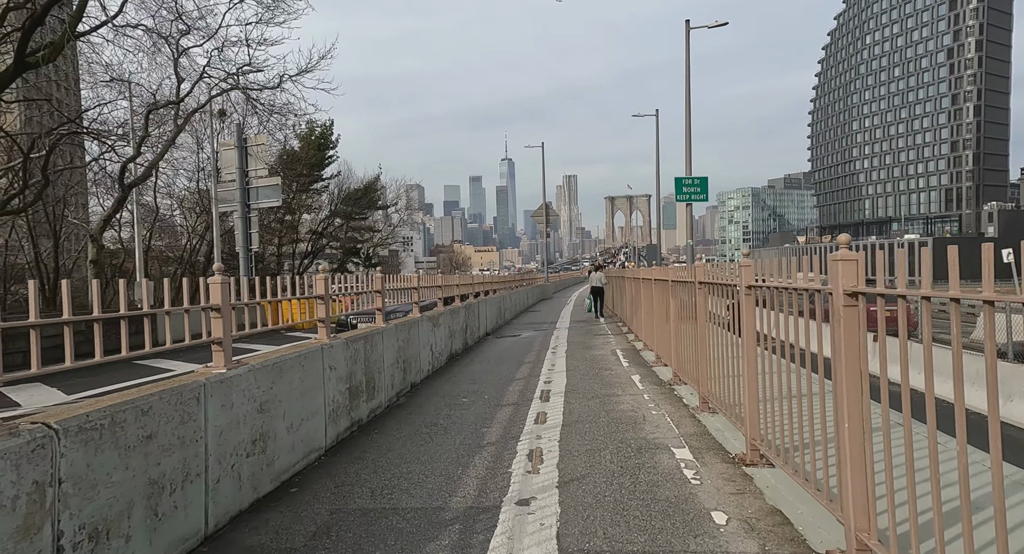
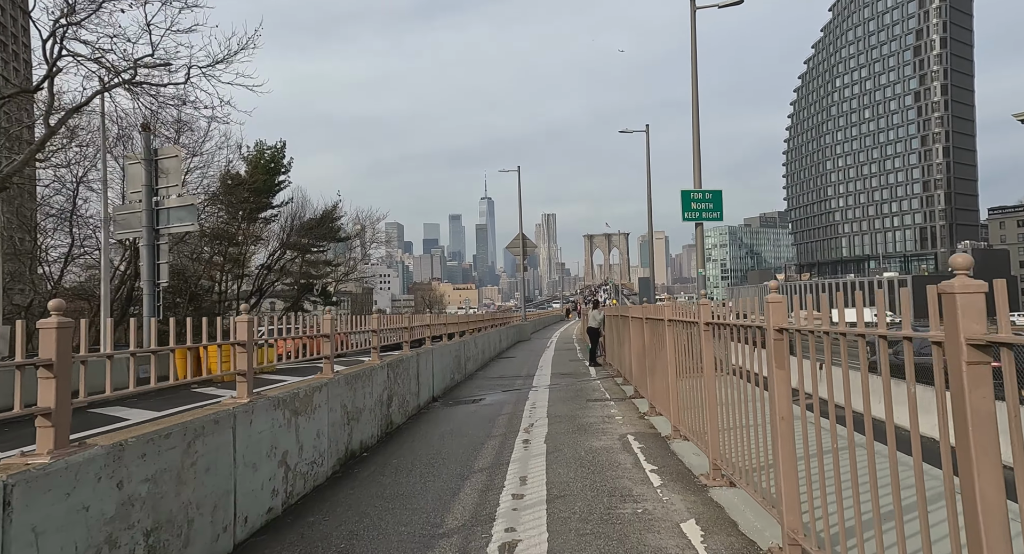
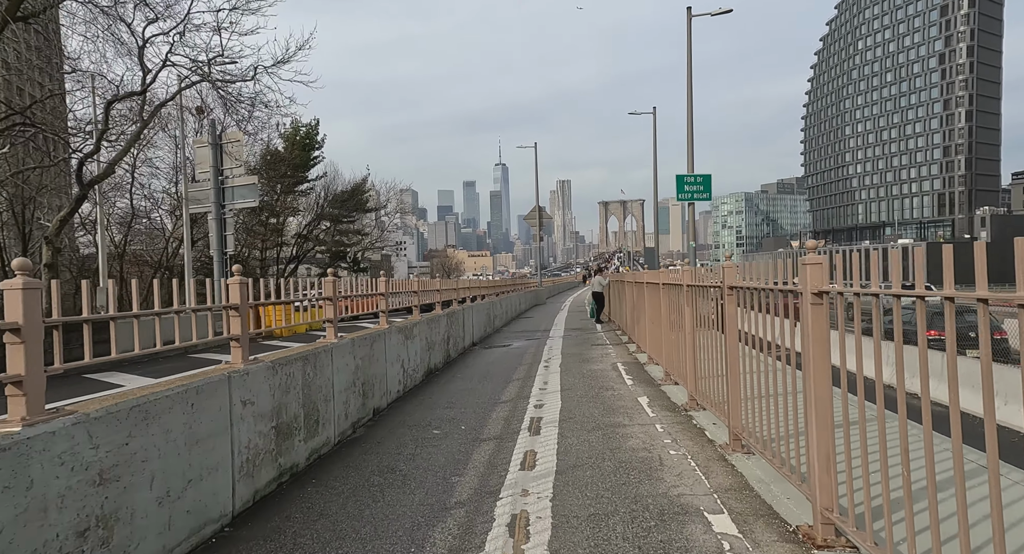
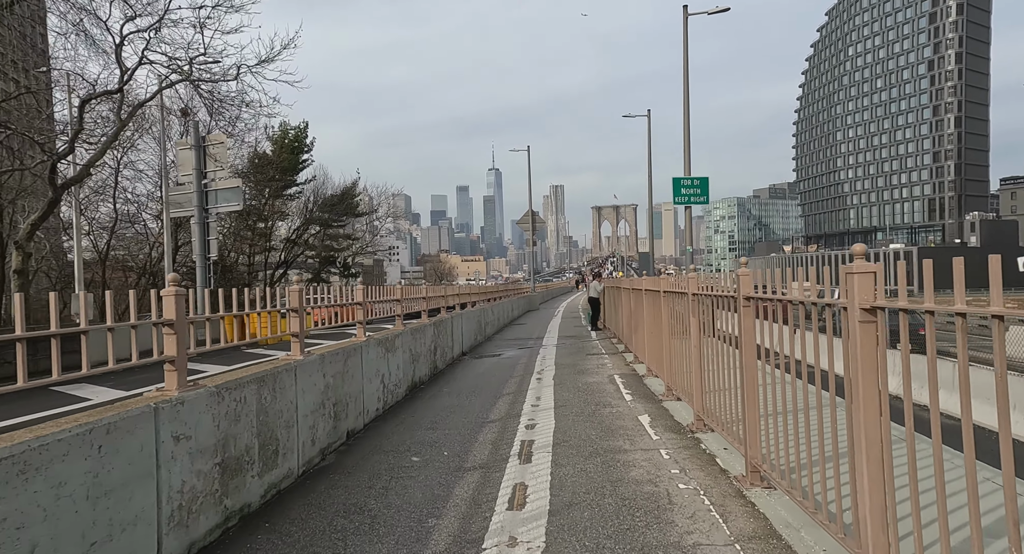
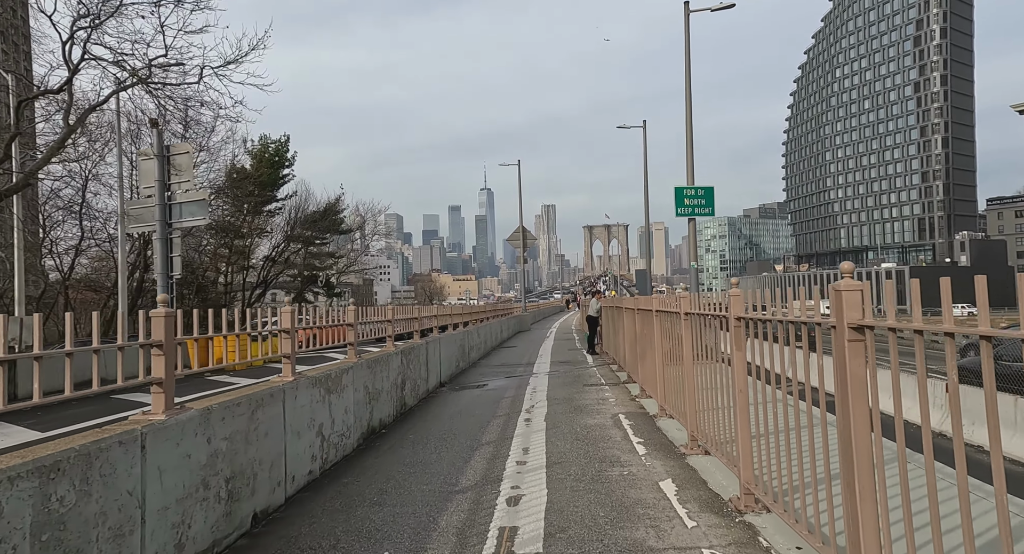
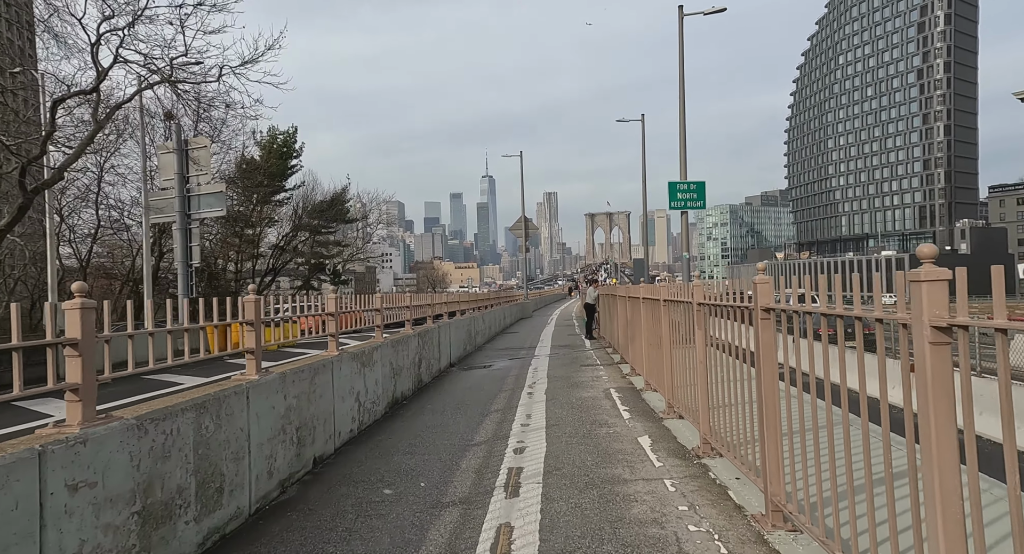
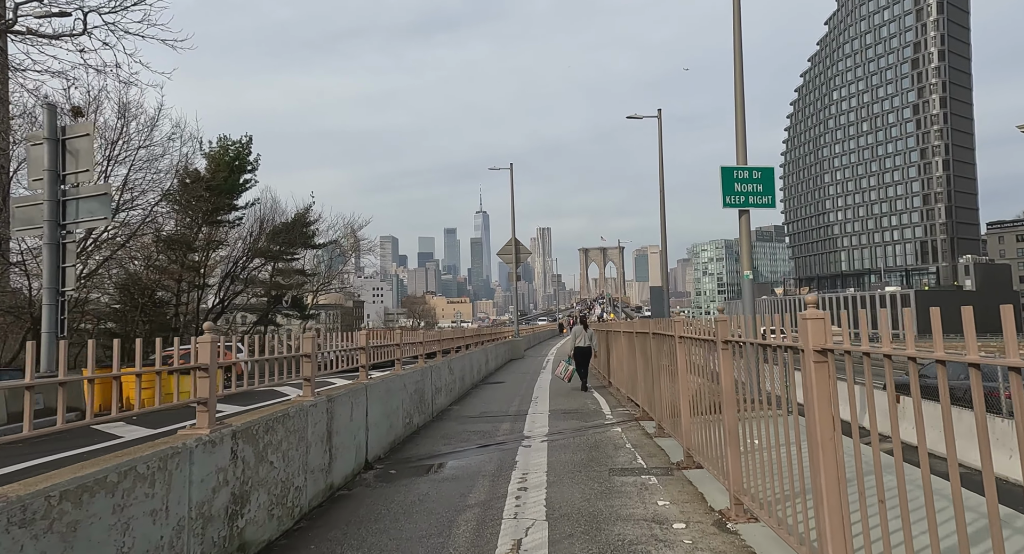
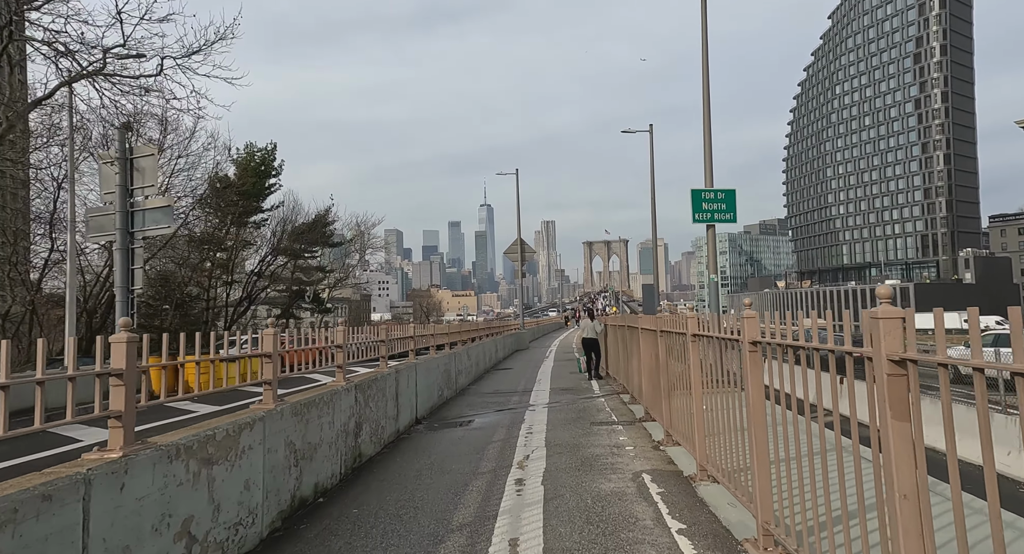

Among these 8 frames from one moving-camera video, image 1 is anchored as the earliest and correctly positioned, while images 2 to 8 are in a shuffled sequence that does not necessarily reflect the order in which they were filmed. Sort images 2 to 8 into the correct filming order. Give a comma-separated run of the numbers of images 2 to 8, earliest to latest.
3, 4, 6, 5, 2, 8, 7
